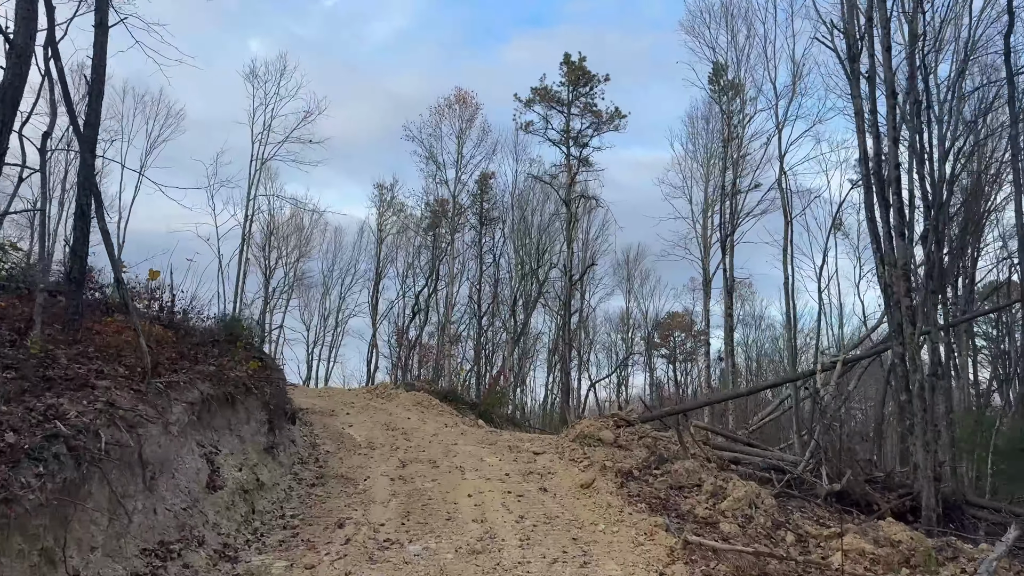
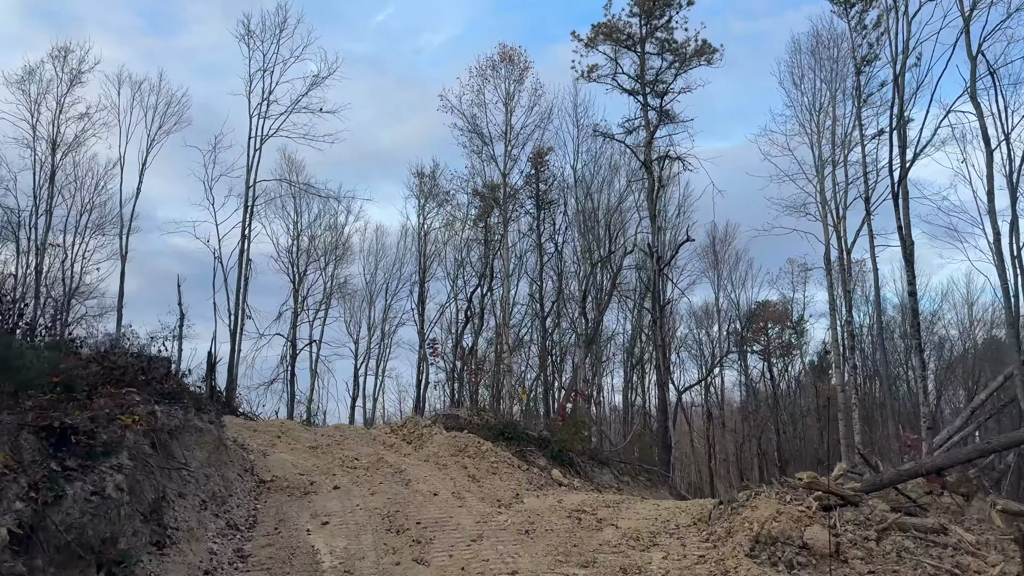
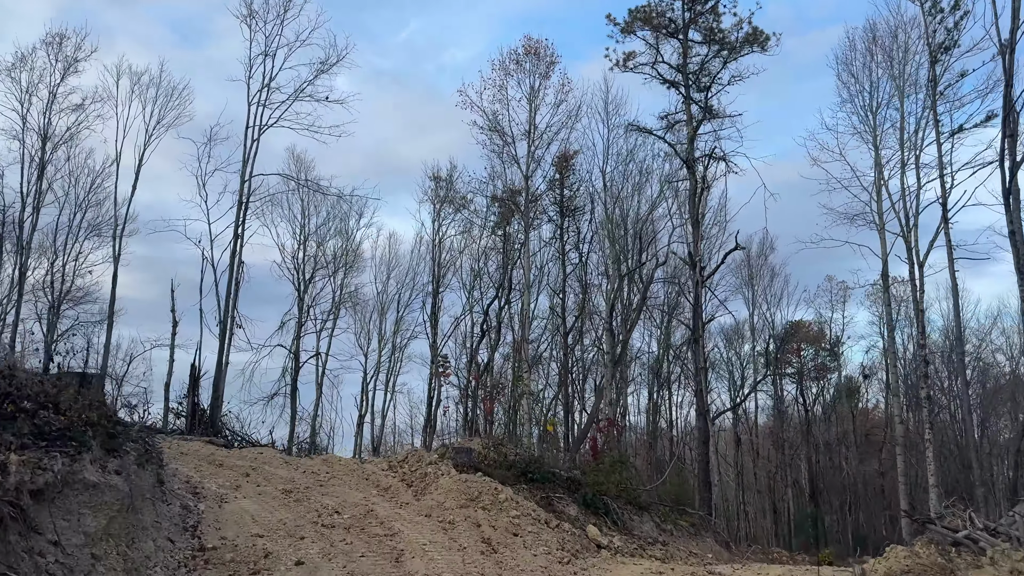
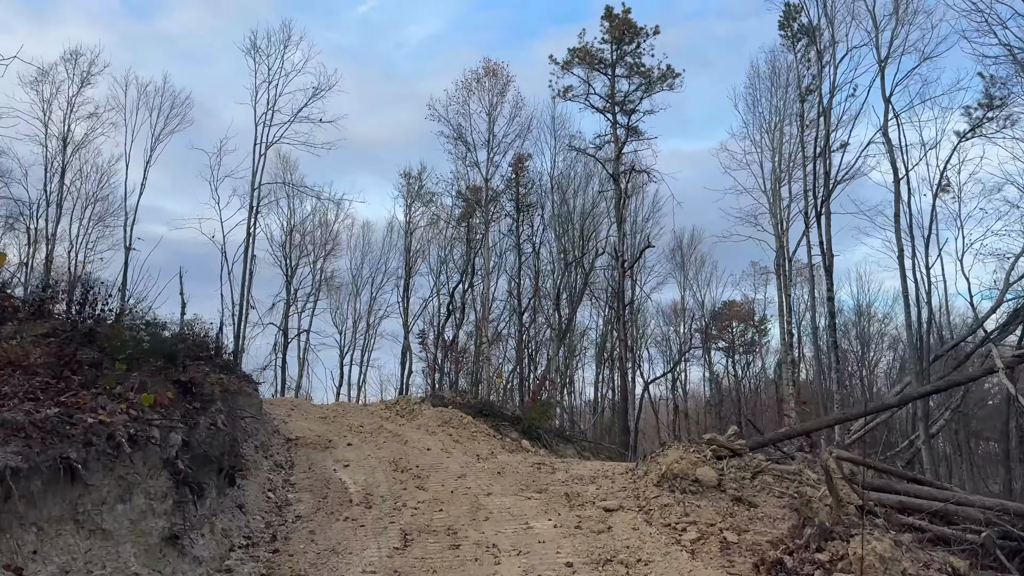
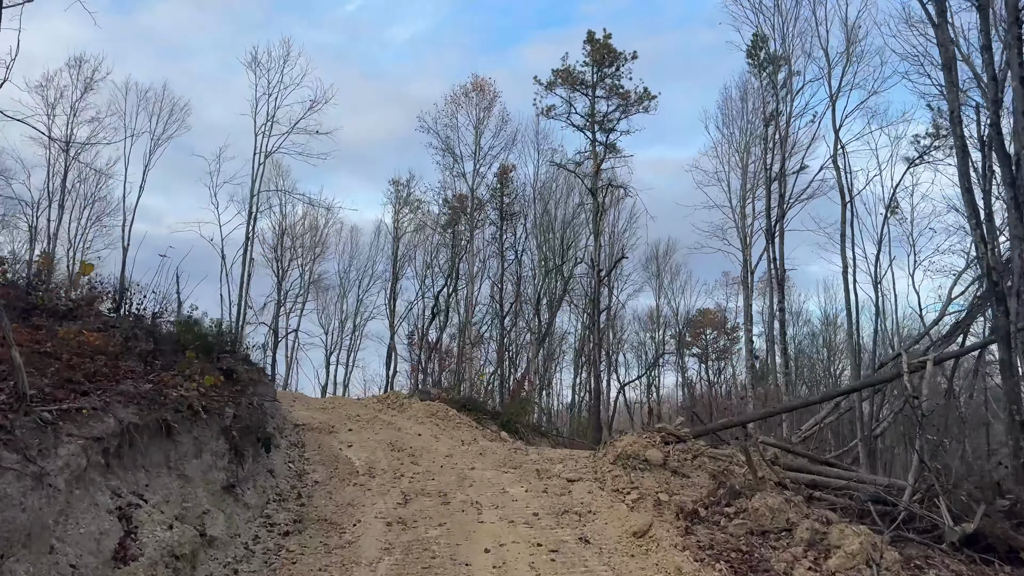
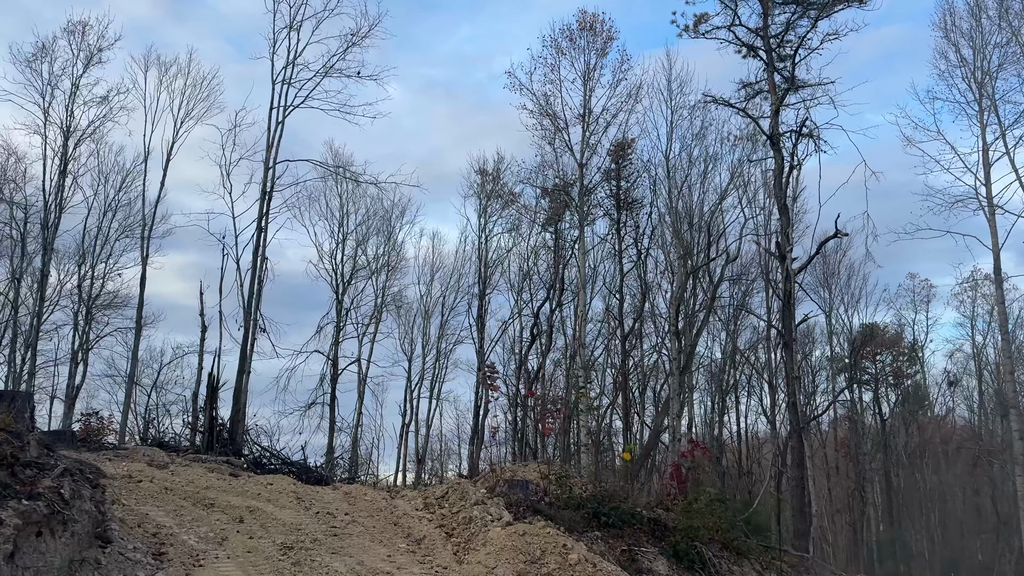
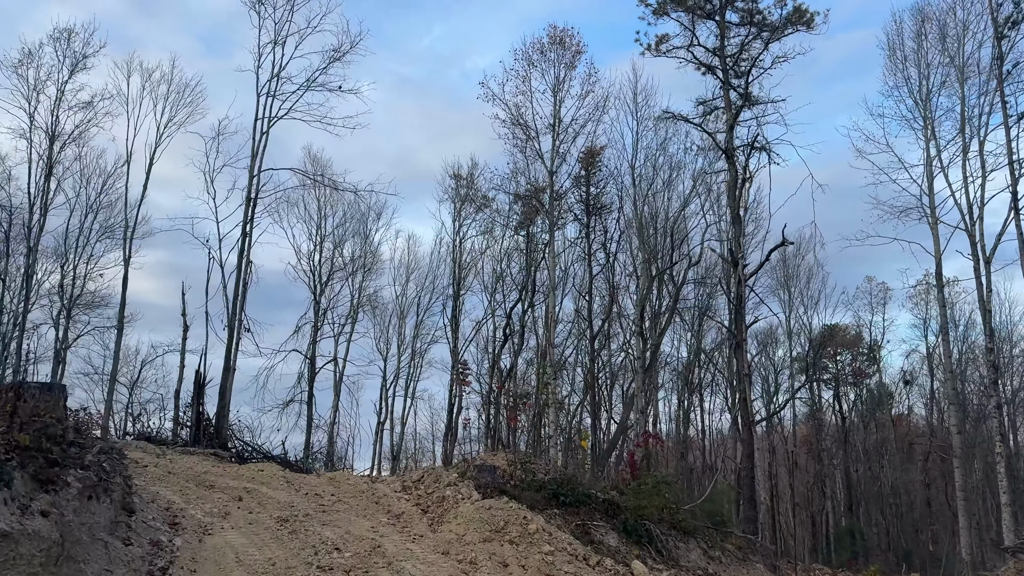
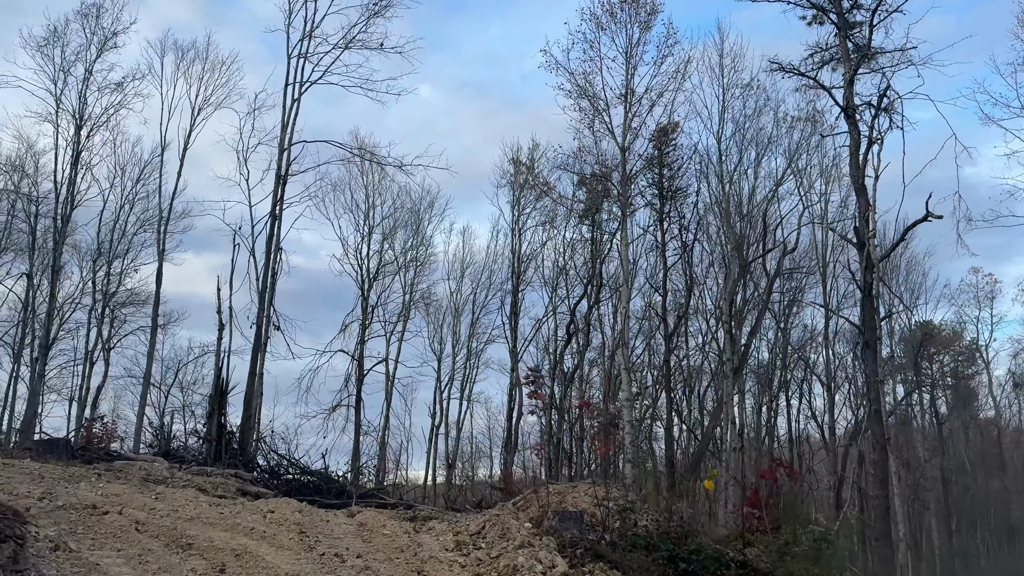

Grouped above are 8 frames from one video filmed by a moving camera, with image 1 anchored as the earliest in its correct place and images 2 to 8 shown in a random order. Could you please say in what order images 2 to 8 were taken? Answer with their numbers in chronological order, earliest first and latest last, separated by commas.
5, 4, 2, 3, 7, 6, 8
